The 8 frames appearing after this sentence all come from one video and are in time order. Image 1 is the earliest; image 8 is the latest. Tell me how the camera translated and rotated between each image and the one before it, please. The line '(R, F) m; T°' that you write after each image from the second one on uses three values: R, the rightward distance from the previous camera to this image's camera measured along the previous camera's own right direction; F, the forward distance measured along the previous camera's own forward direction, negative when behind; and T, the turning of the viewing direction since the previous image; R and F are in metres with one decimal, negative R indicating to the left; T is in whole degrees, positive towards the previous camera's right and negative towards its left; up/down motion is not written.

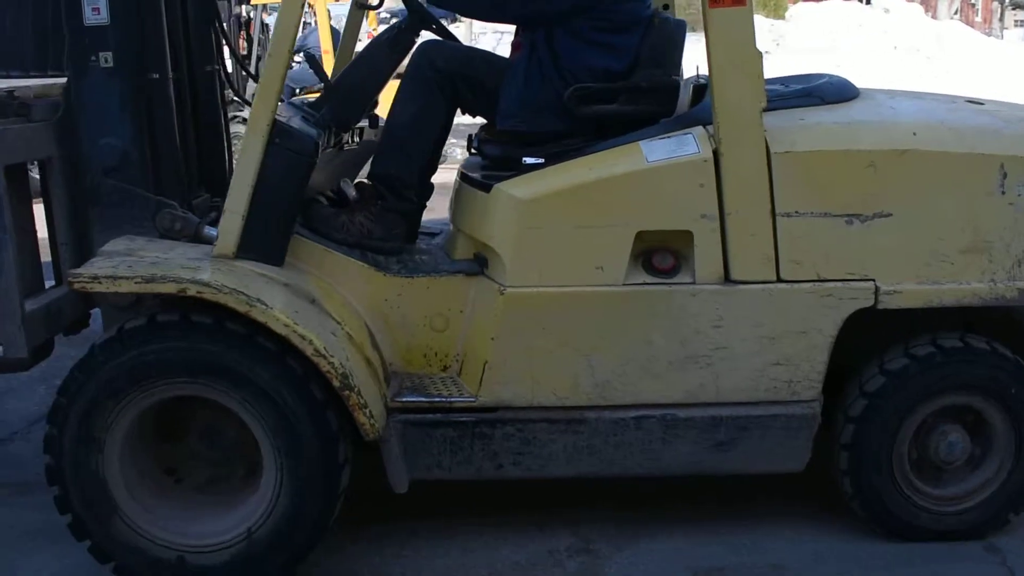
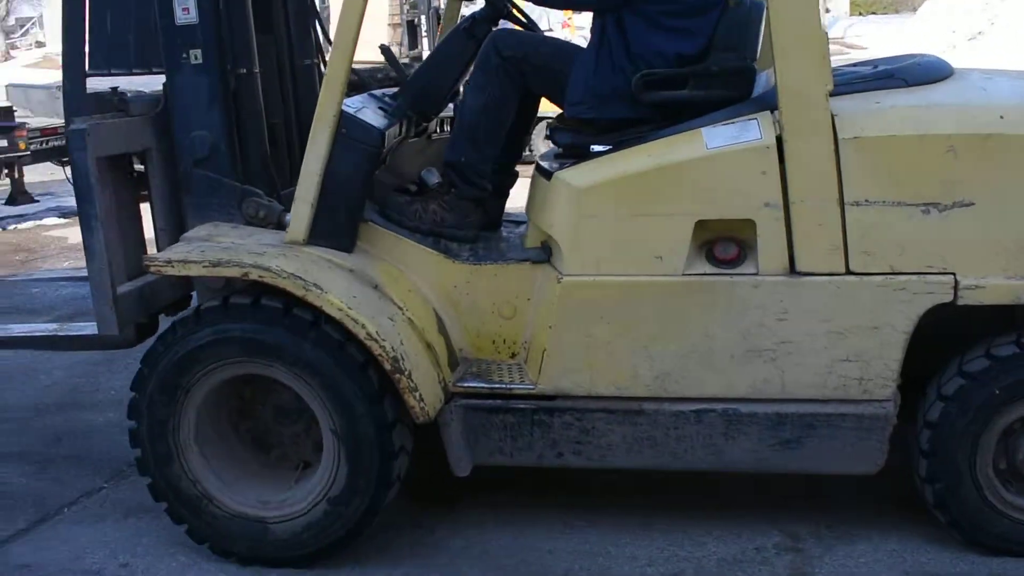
(+0.4, 0.0) m; -10°
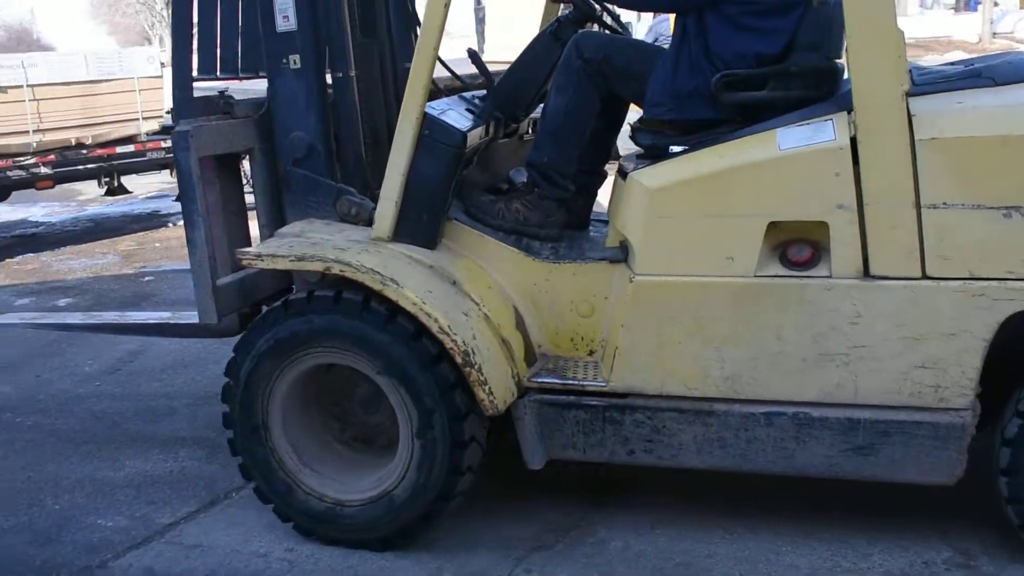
(+0.3, -0.1) m; -8°
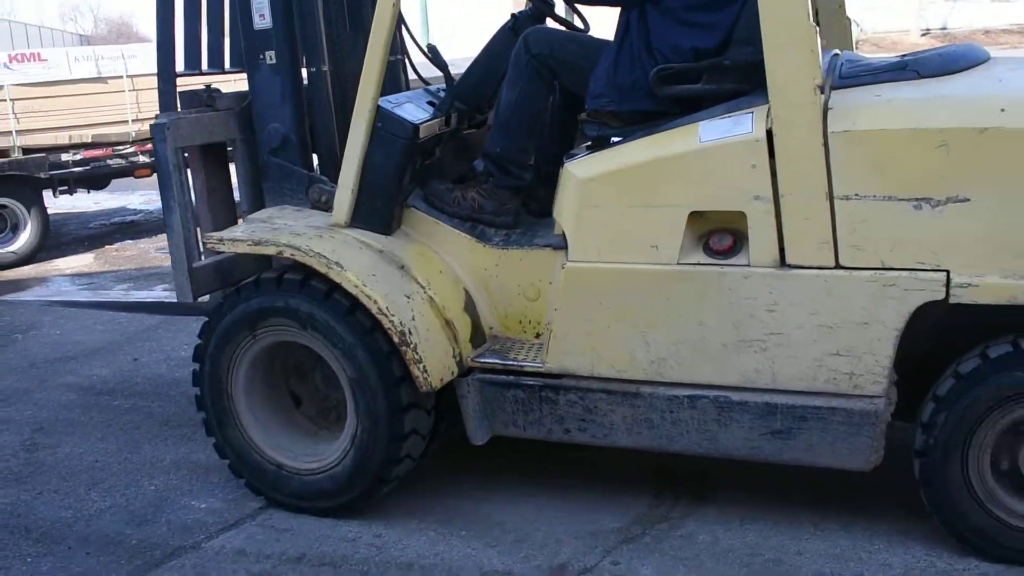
(+0.5, -0.1) m; -5°
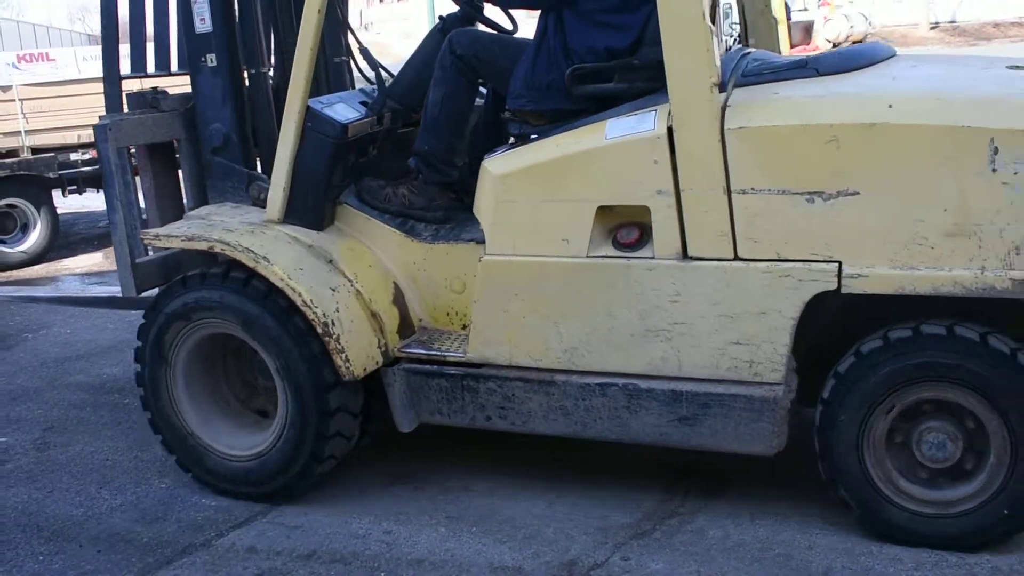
(+0.3, -0.1) m; -1°
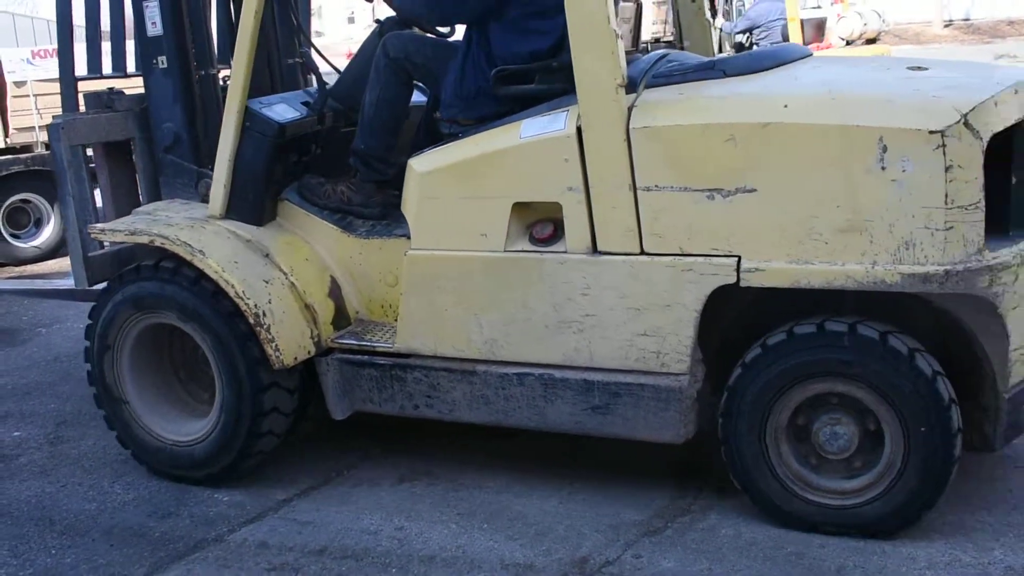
(+0.3, -0.2) m; -1°
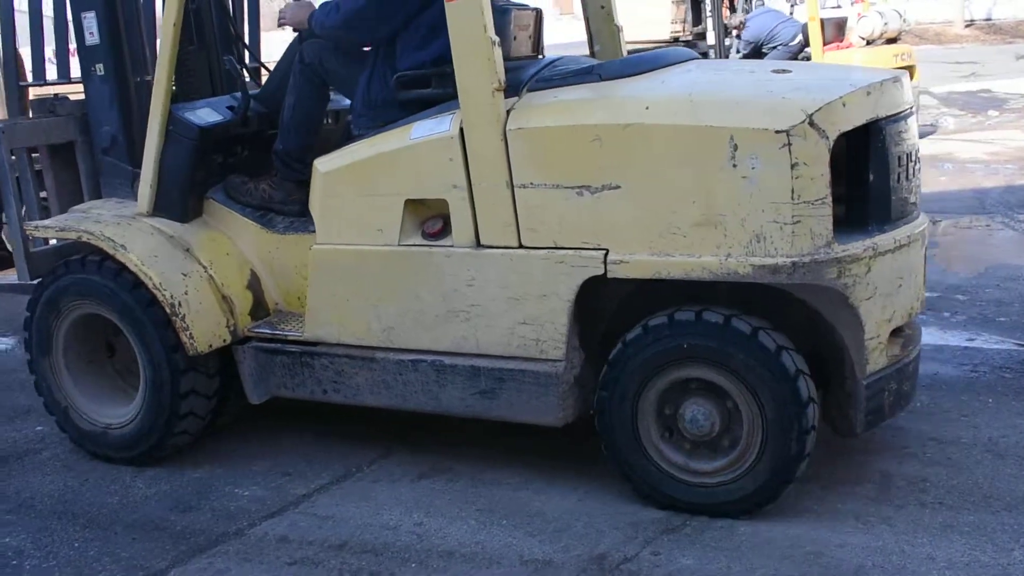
(+0.5, -0.2) m; -1°
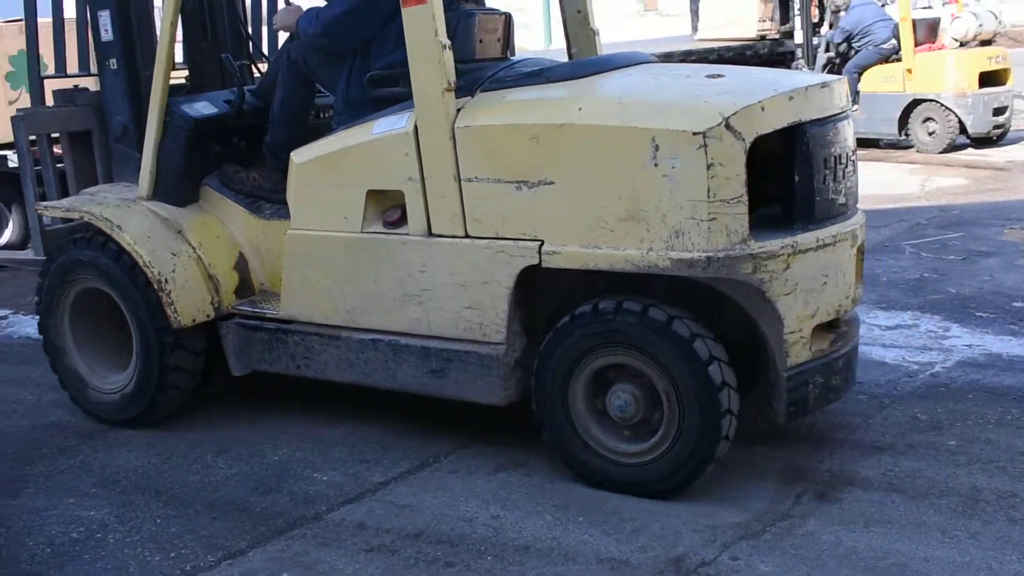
(+0.5, -0.3) m; -4°
